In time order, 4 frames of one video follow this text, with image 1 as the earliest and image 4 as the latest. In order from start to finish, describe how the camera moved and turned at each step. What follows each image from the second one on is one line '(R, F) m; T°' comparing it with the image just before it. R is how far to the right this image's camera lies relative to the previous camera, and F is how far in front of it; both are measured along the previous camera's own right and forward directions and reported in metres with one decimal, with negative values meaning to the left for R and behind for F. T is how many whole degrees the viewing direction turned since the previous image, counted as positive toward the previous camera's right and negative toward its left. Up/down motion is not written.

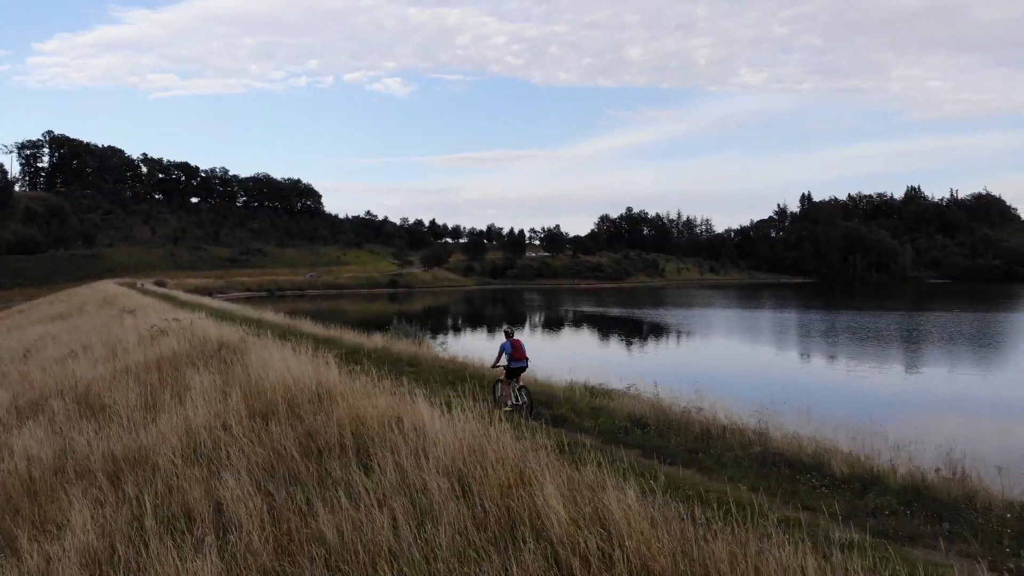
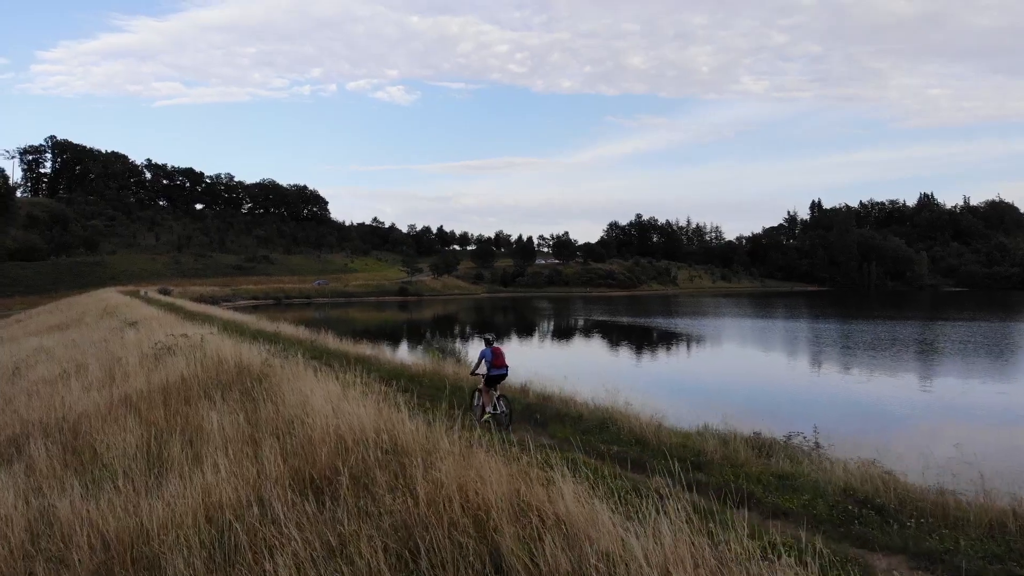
(-0.5, +0.8) m; 0°
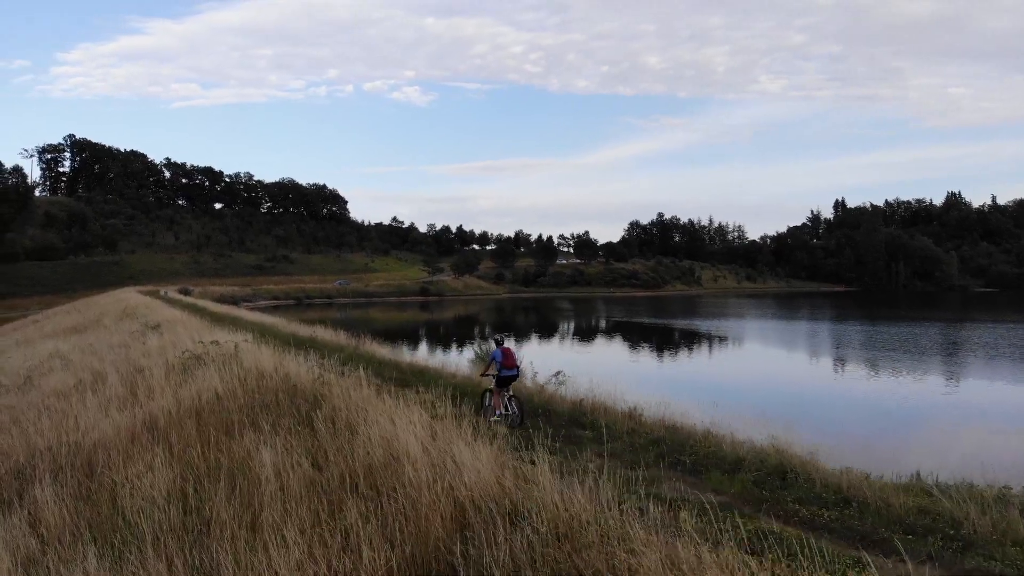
(-0.5, +0.7) m; -1°
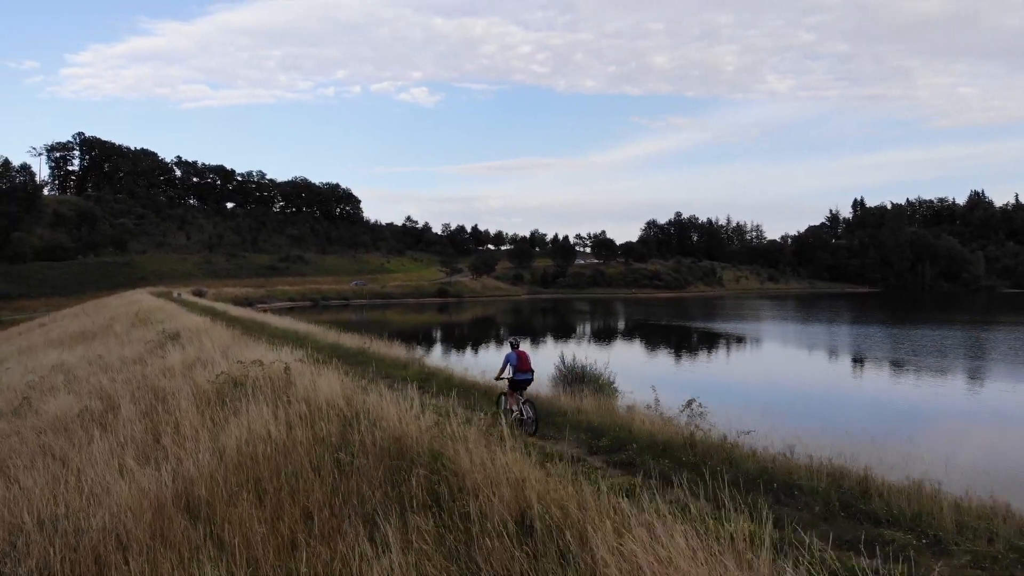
(-0.7, +1.0) m; -1°
